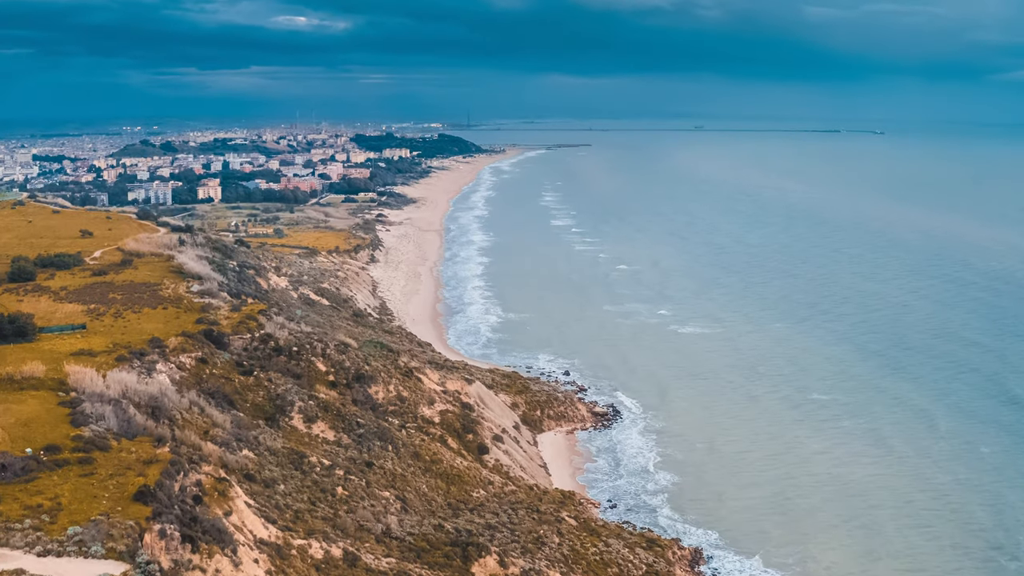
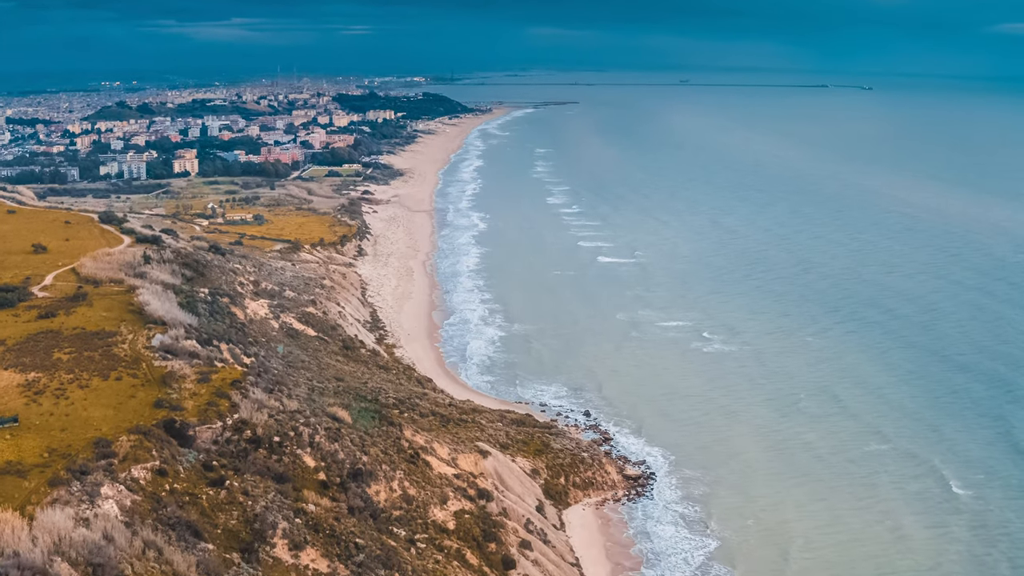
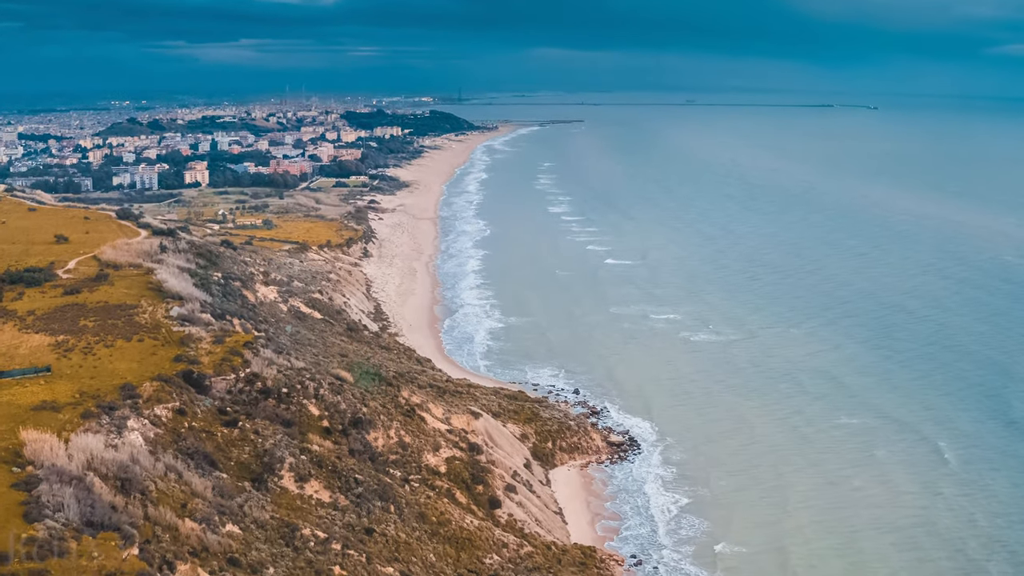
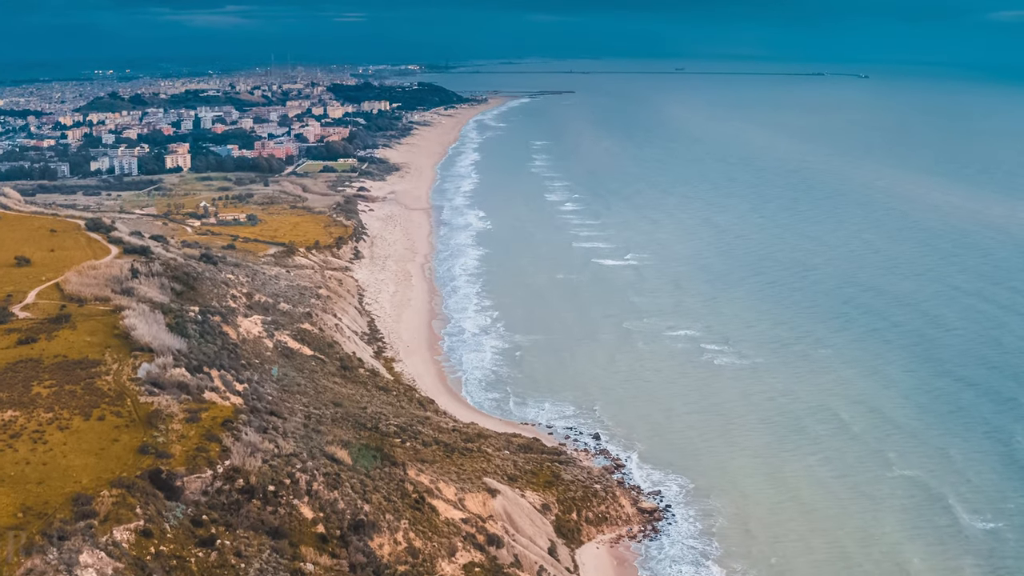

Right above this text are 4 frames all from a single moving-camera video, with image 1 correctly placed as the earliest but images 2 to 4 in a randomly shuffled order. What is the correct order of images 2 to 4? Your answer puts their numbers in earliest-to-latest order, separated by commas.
3, 2, 4
